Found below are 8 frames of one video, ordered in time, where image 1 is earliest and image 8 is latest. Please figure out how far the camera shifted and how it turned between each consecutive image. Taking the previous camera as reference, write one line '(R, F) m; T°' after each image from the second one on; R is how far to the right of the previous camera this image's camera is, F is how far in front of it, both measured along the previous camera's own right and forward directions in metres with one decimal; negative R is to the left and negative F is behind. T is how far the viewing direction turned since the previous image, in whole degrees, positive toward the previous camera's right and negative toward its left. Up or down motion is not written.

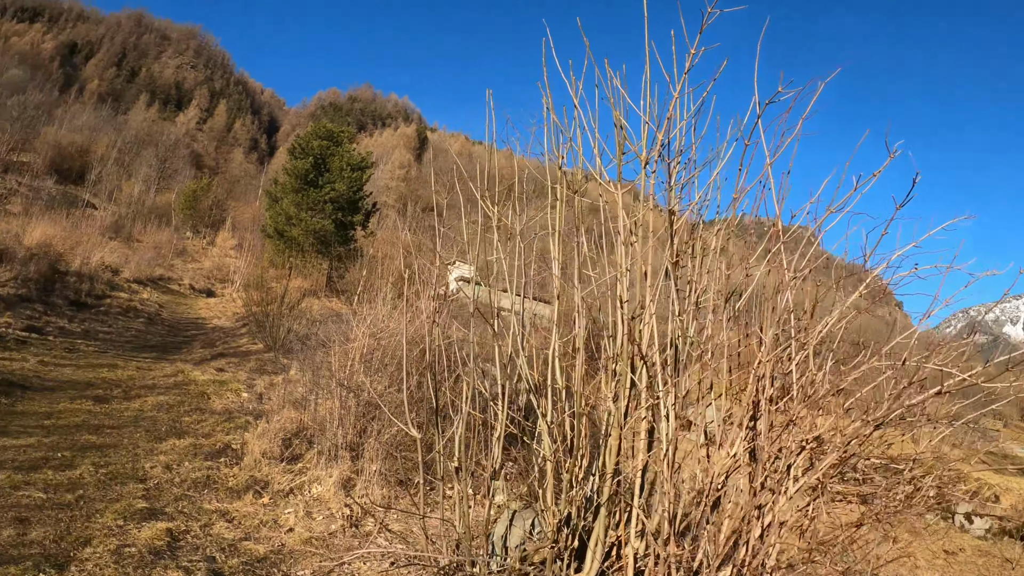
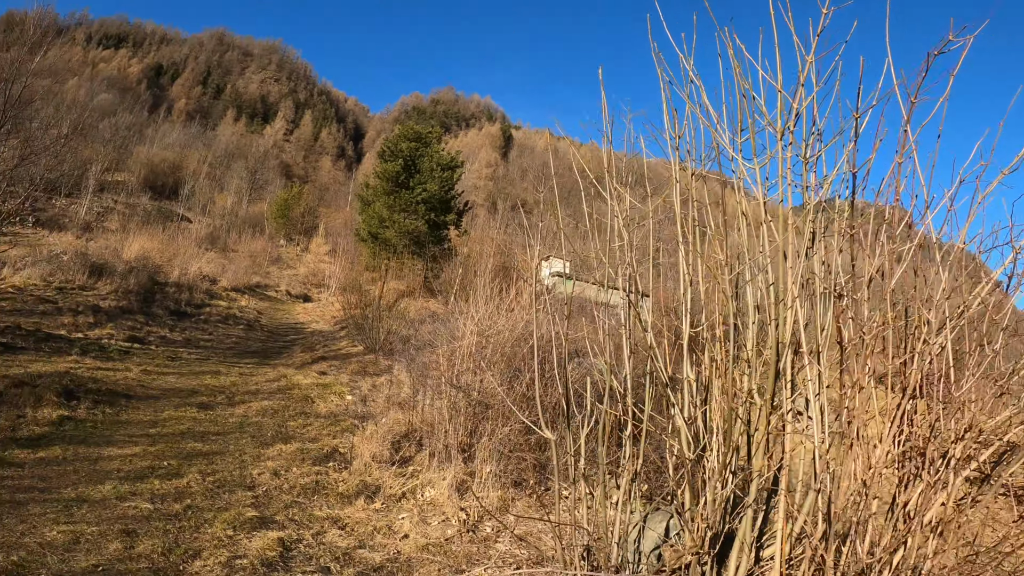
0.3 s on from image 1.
(-0.1, +0.8) m; -11°
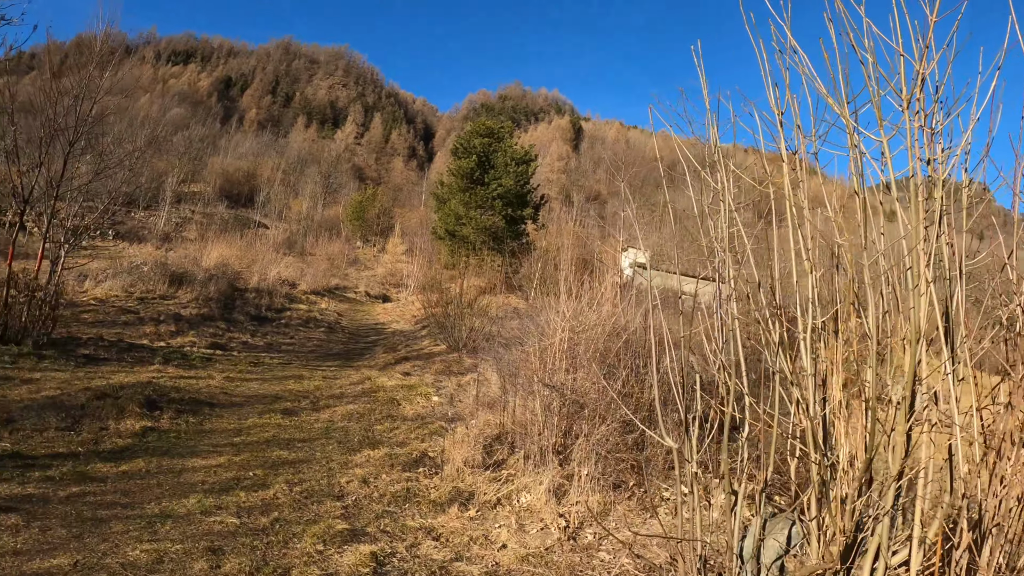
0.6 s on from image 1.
(-0.2, +0.6) m; -8°
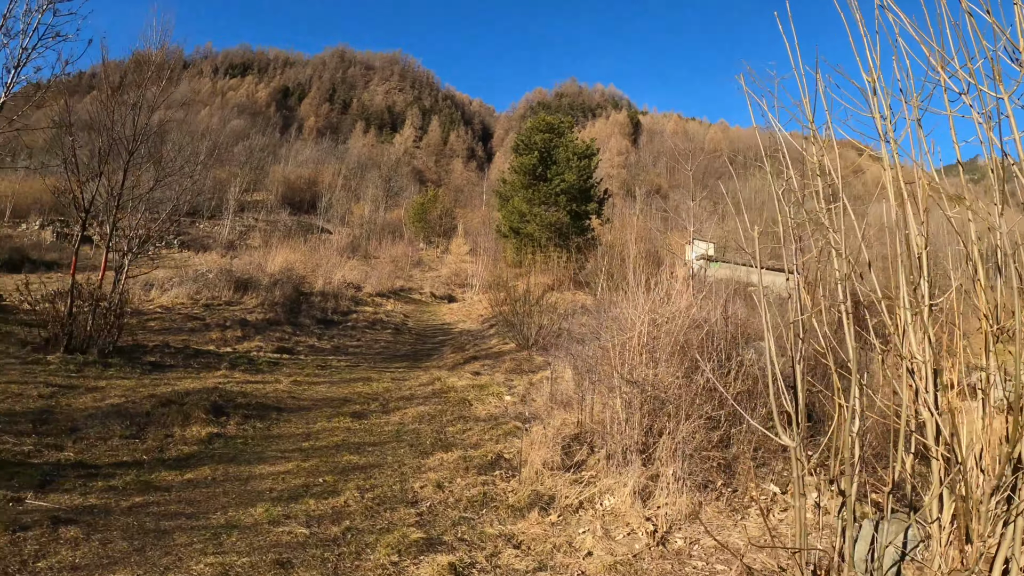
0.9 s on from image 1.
(-0.1, +0.4) m; -7°
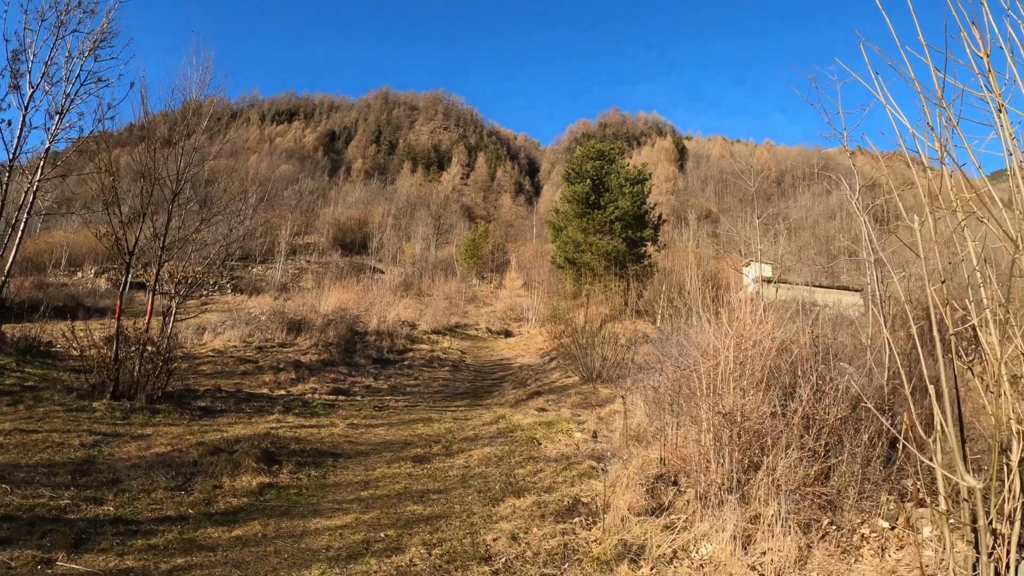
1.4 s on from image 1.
(-0.2, +0.4) m; -5°
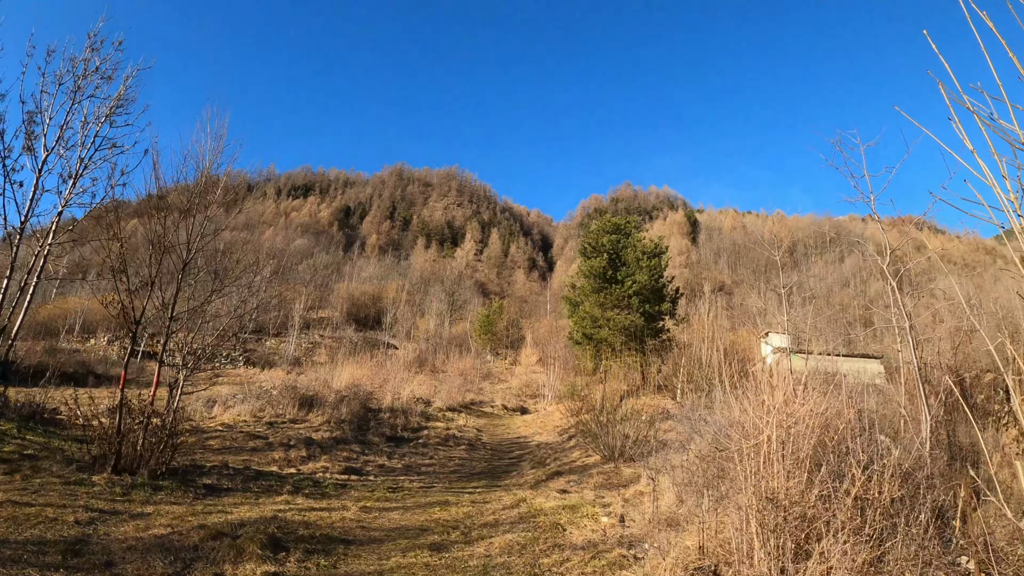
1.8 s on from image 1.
(-0.1, +0.1) m; -1°
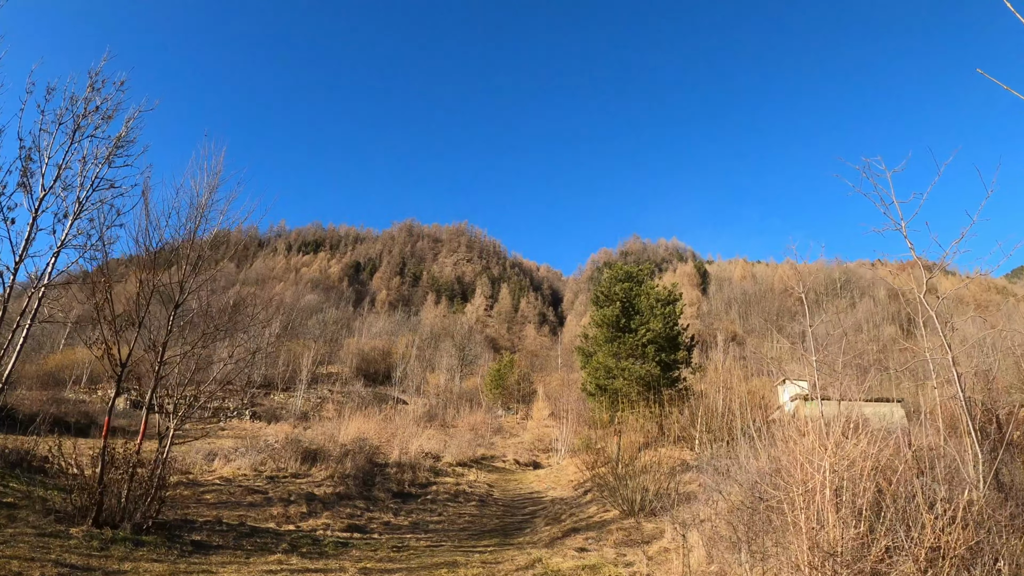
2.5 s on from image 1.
(0.0, +0.1) m; -1°
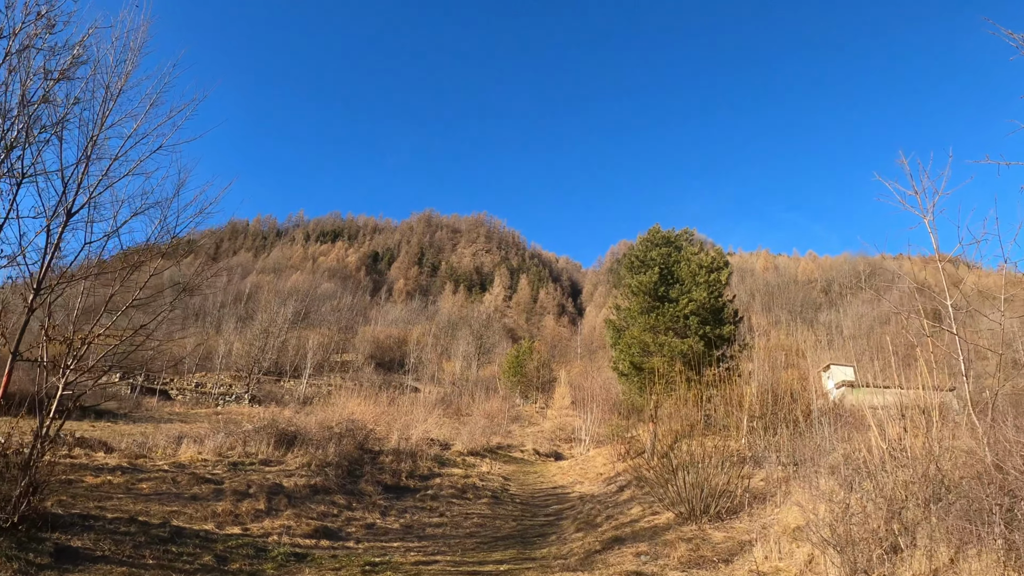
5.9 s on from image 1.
(0.0, +1.0) m; -2°
